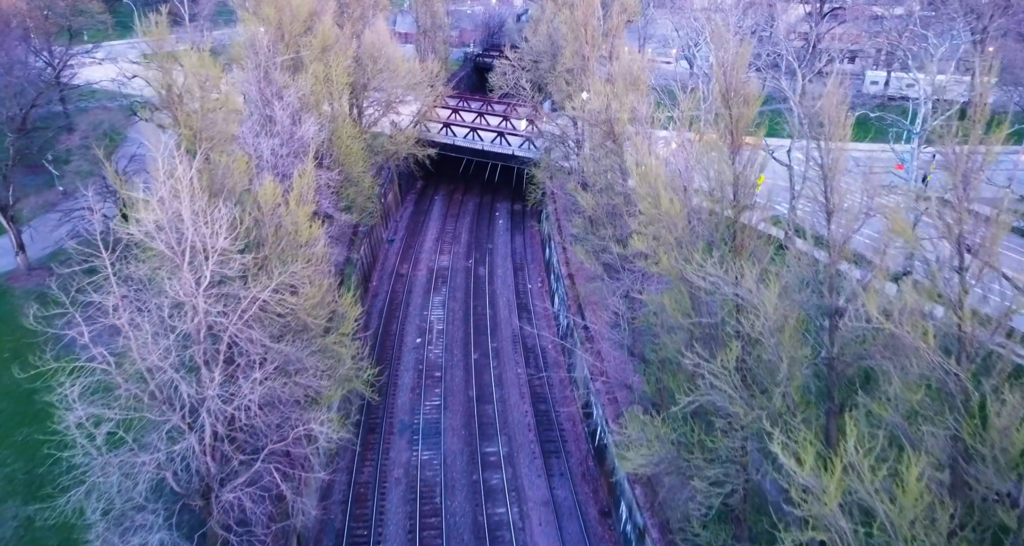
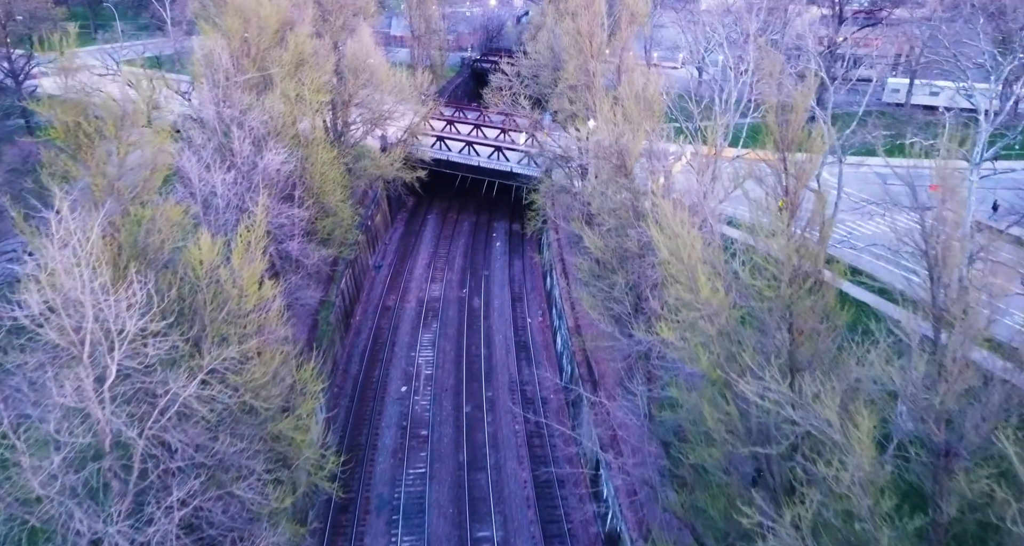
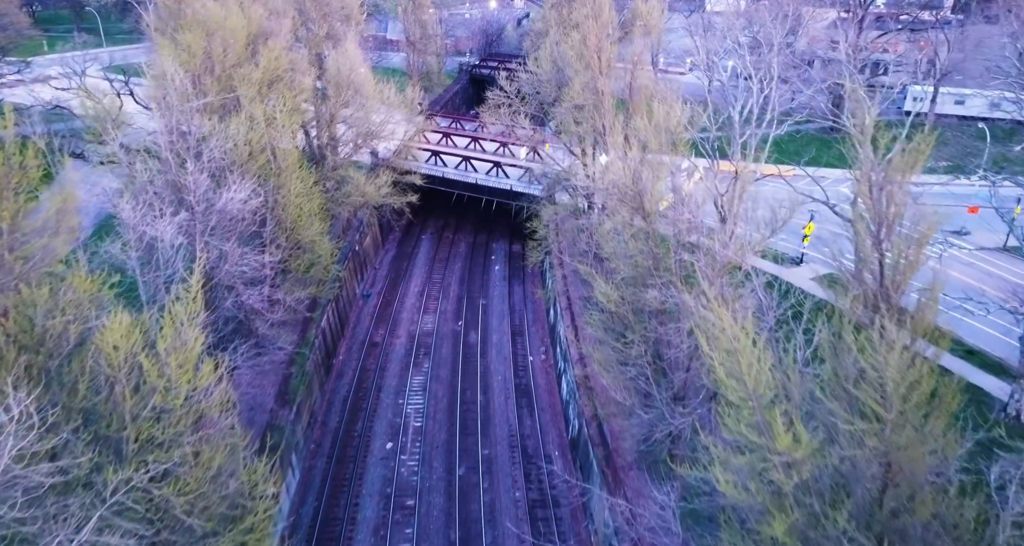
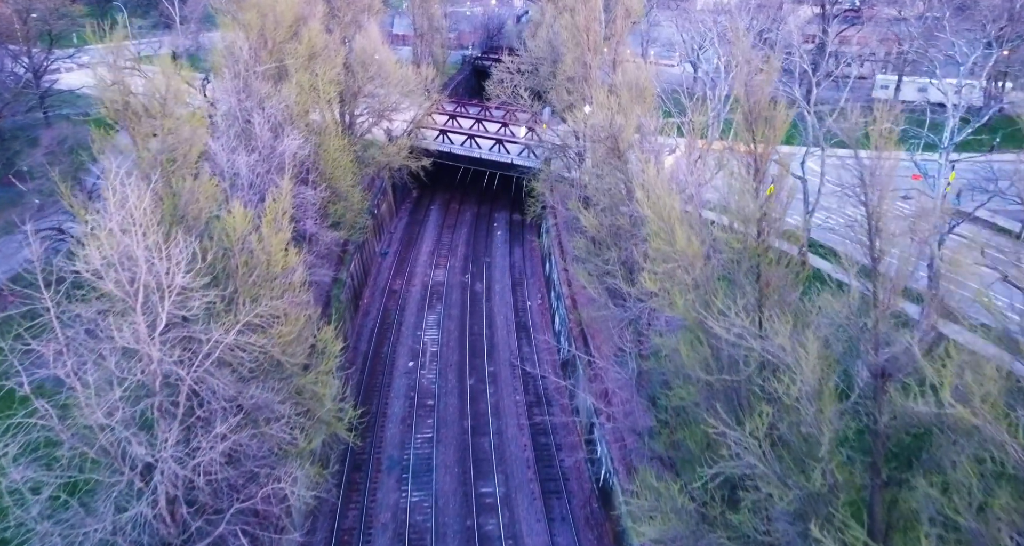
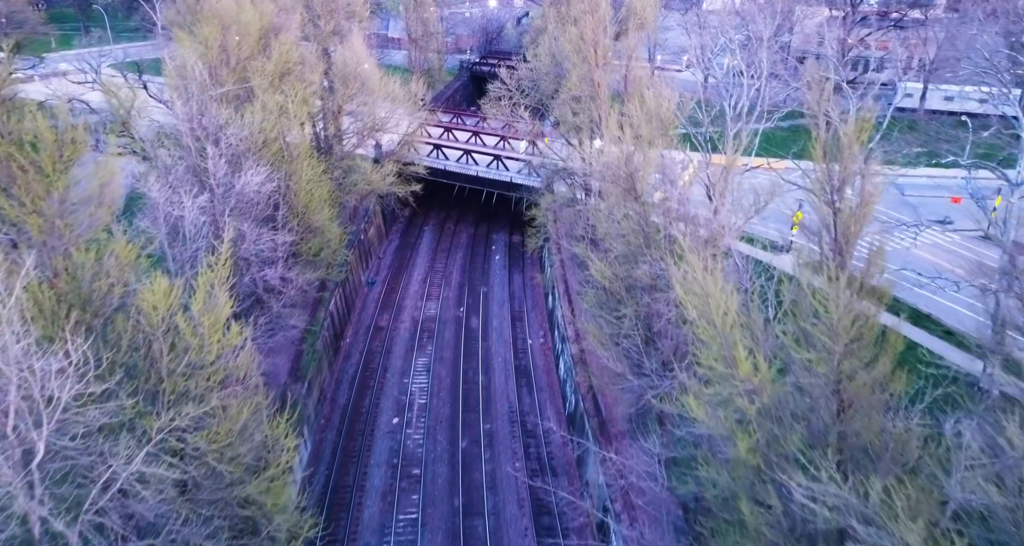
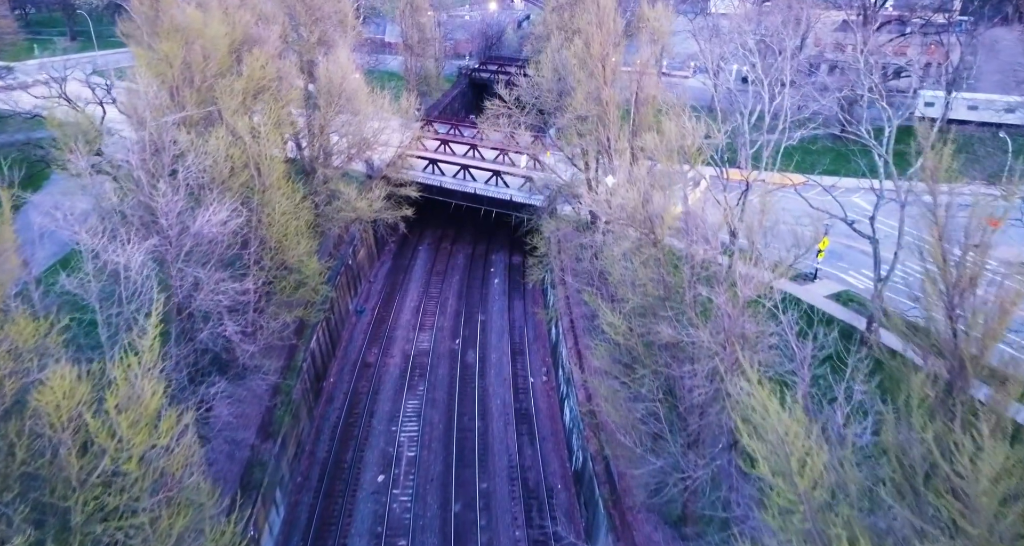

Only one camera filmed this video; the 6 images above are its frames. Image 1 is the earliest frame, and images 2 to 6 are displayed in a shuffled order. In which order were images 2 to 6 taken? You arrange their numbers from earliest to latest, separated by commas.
4, 2, 5, 3, 6
